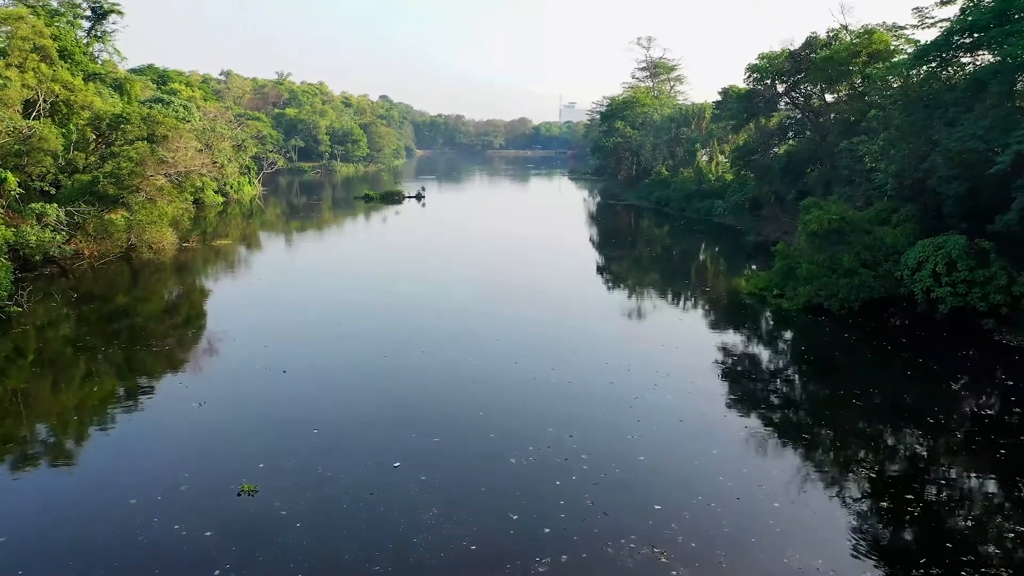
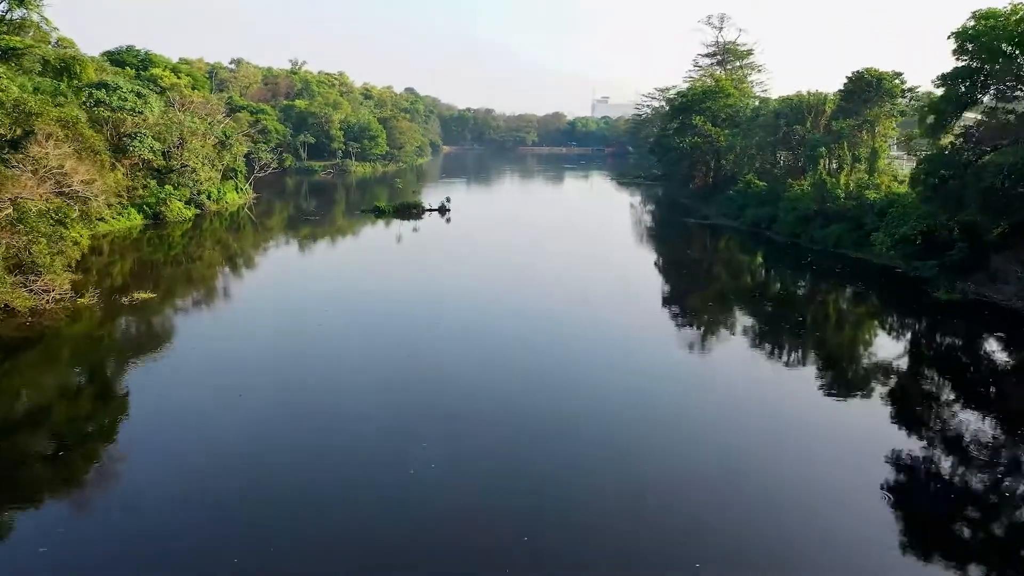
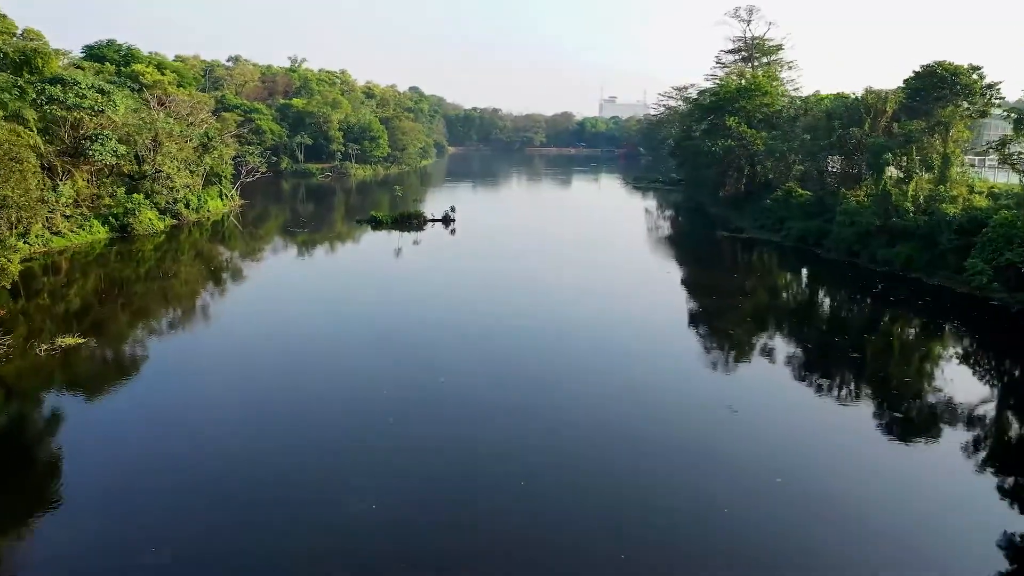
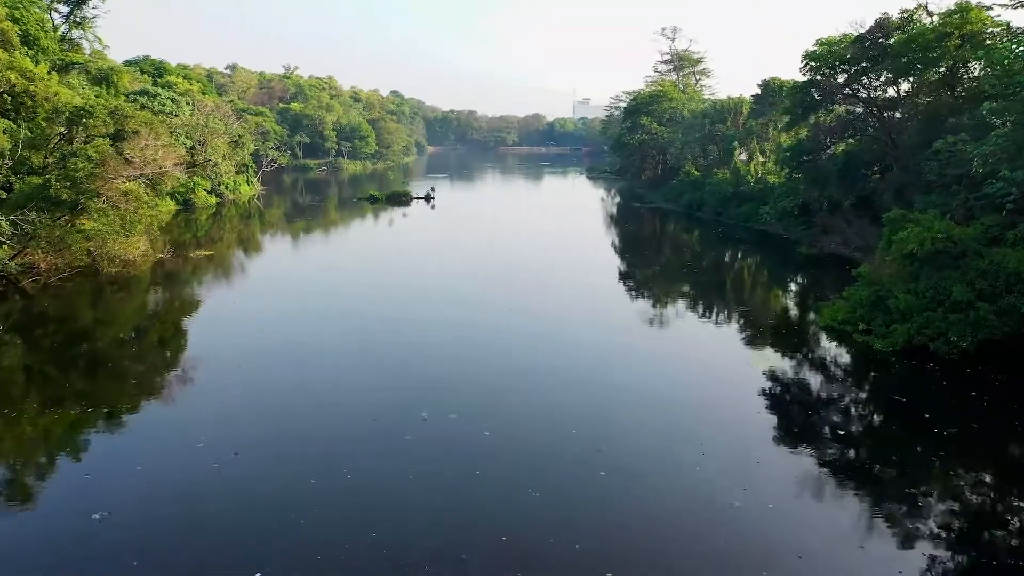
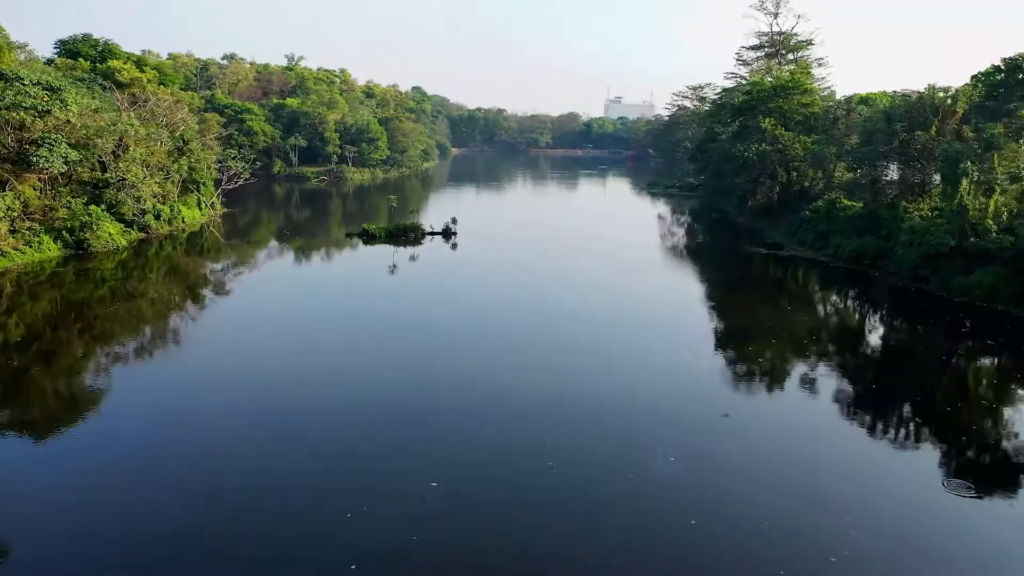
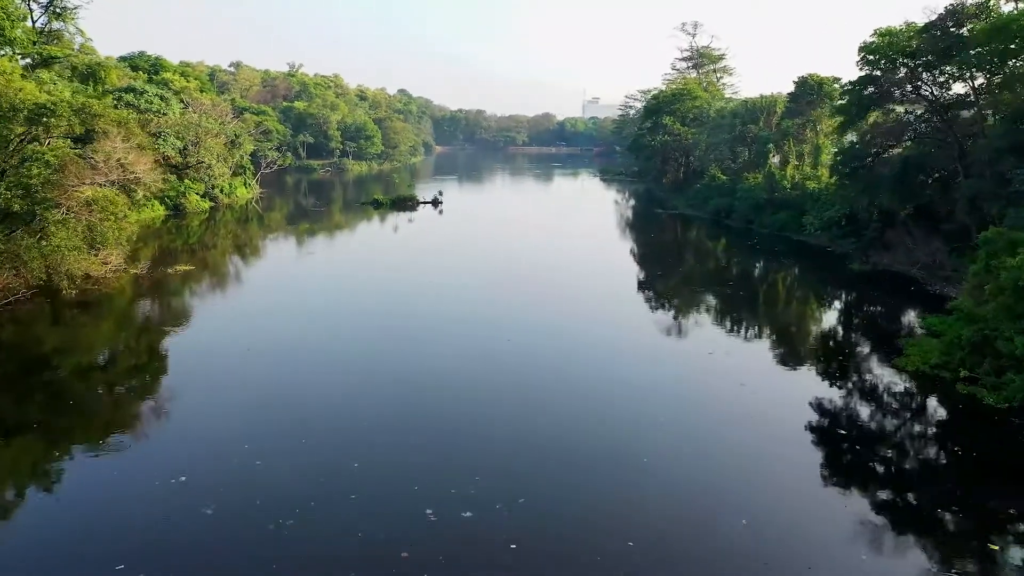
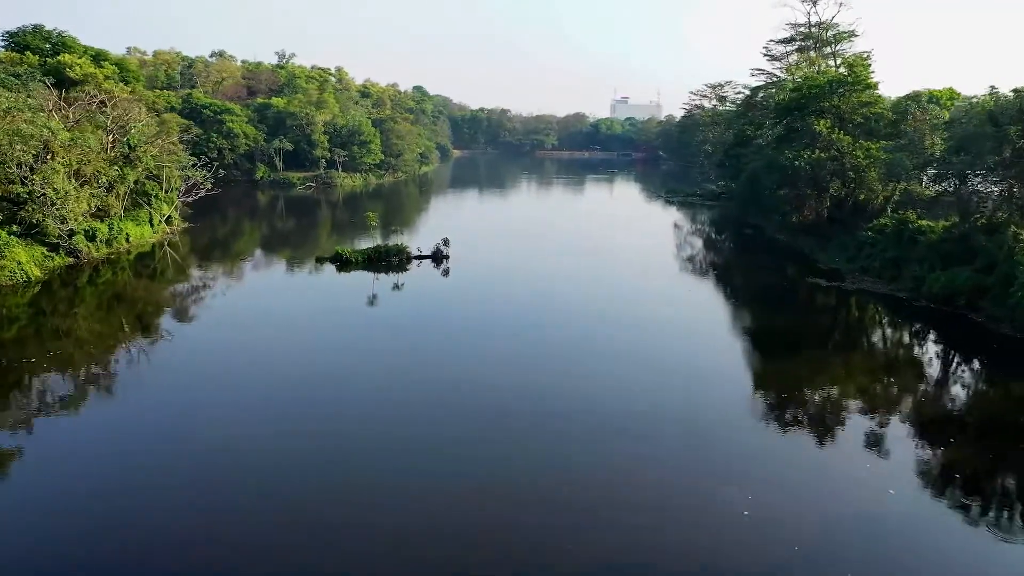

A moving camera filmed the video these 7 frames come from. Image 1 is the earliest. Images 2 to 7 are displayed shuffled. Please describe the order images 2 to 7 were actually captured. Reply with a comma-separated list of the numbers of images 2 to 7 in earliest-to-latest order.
4, 6, 2, 3, 5, 7
